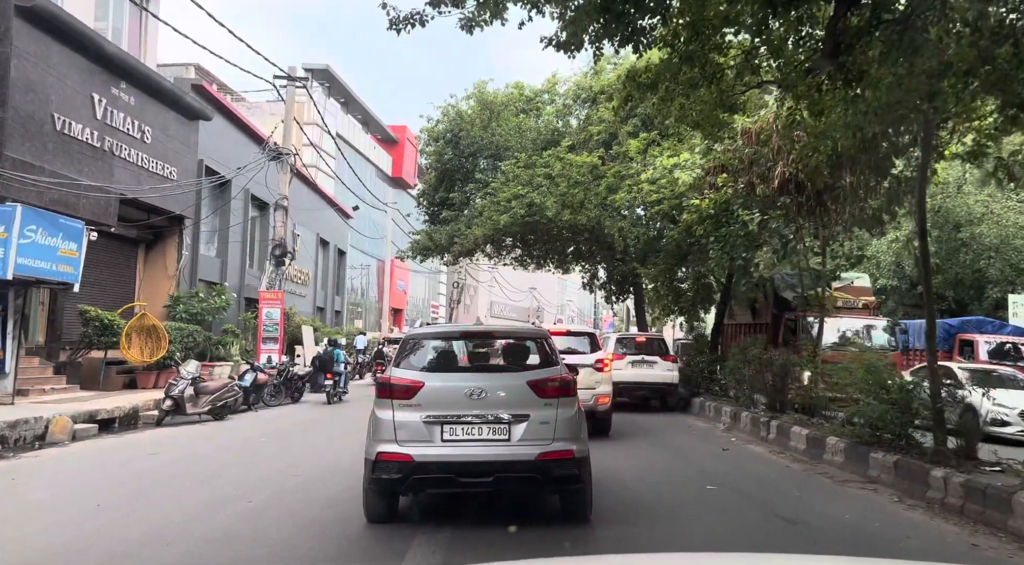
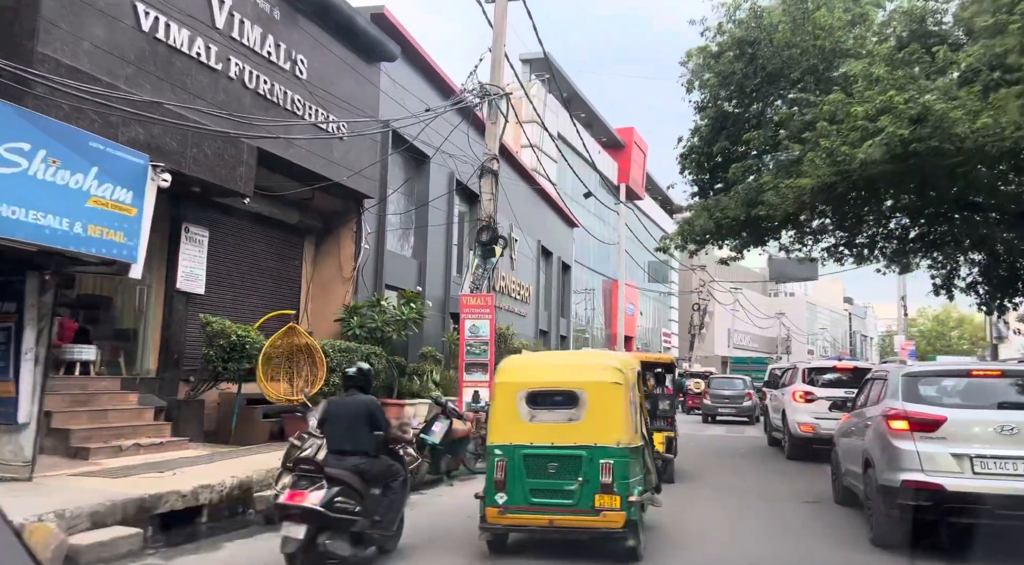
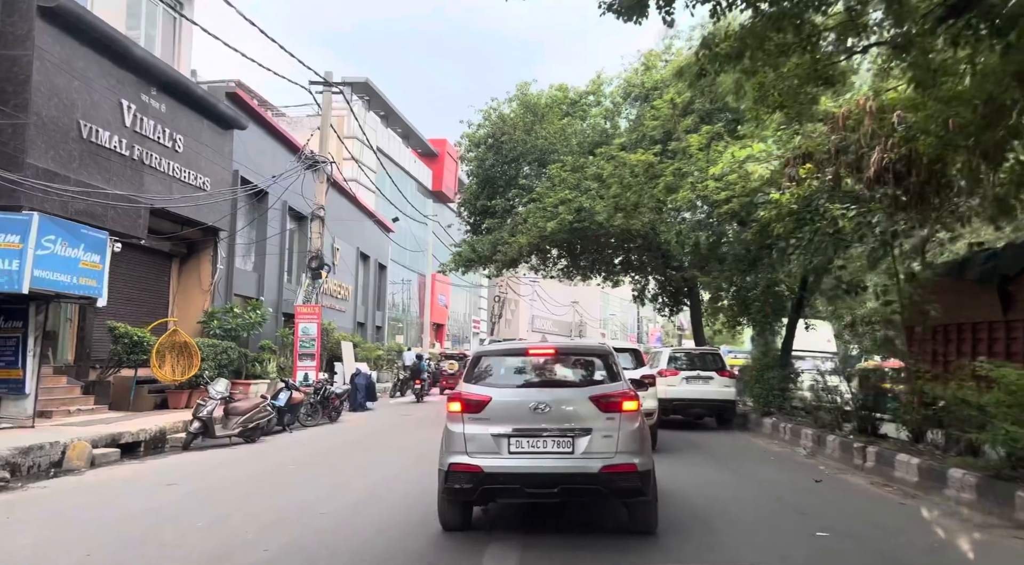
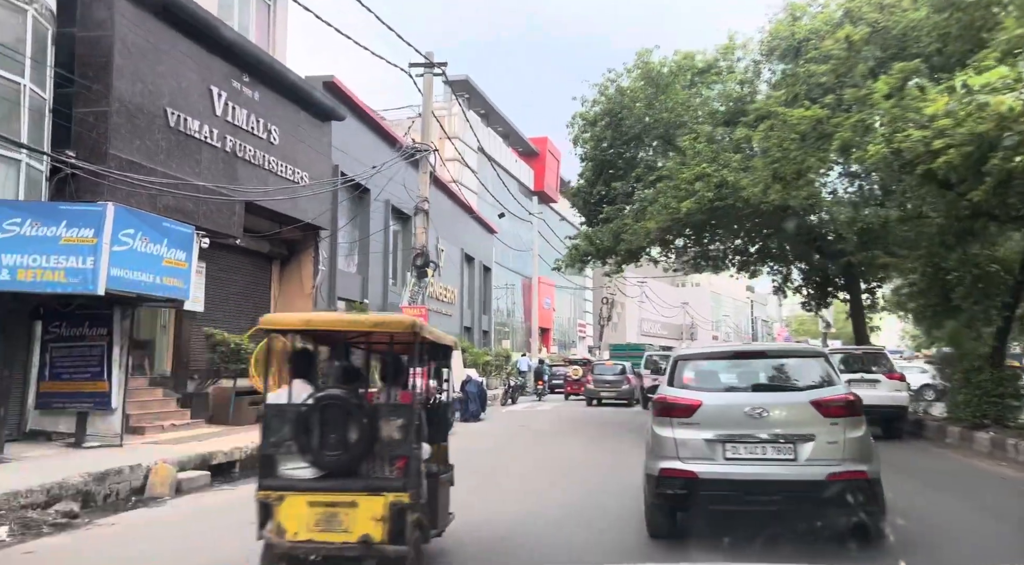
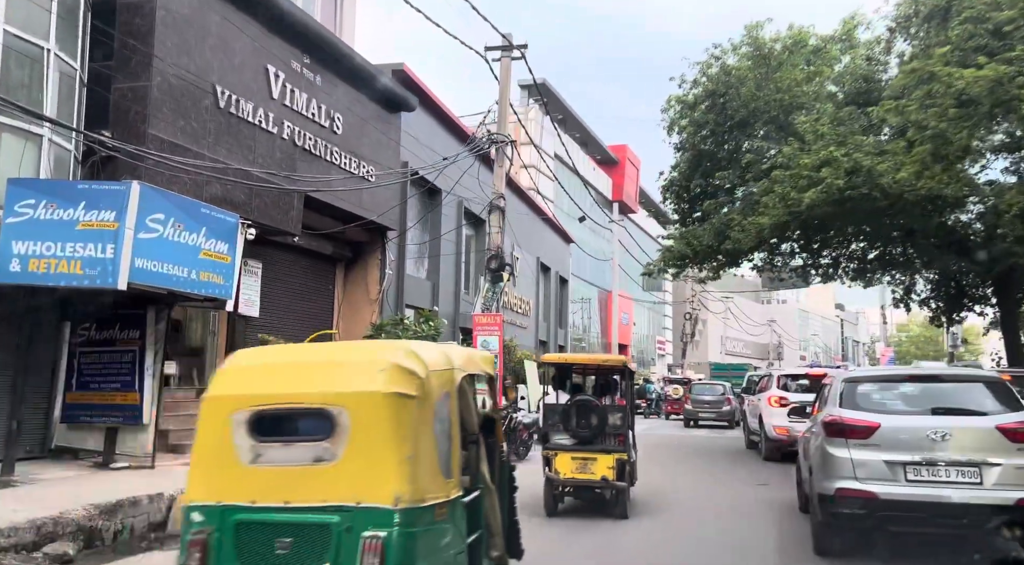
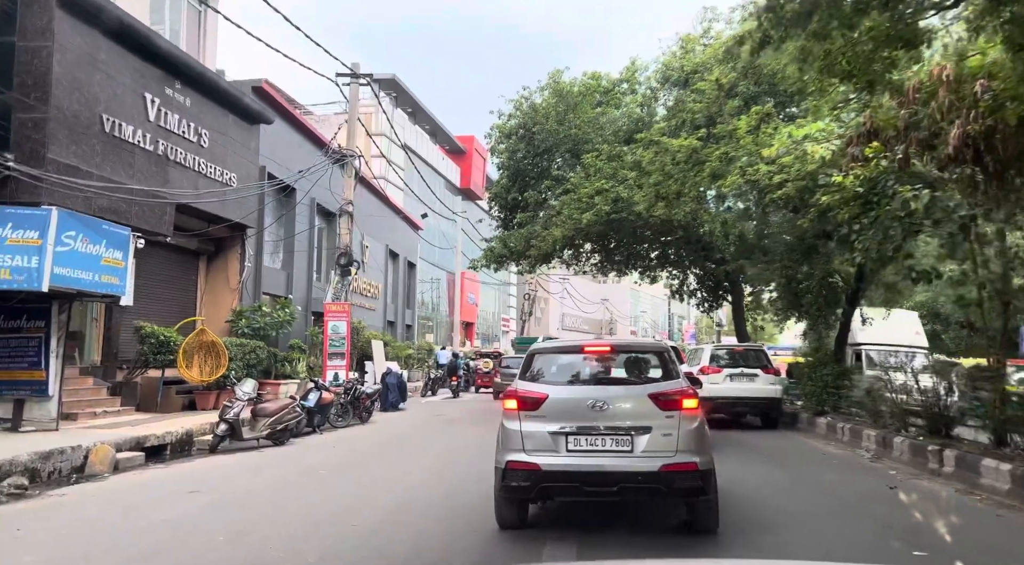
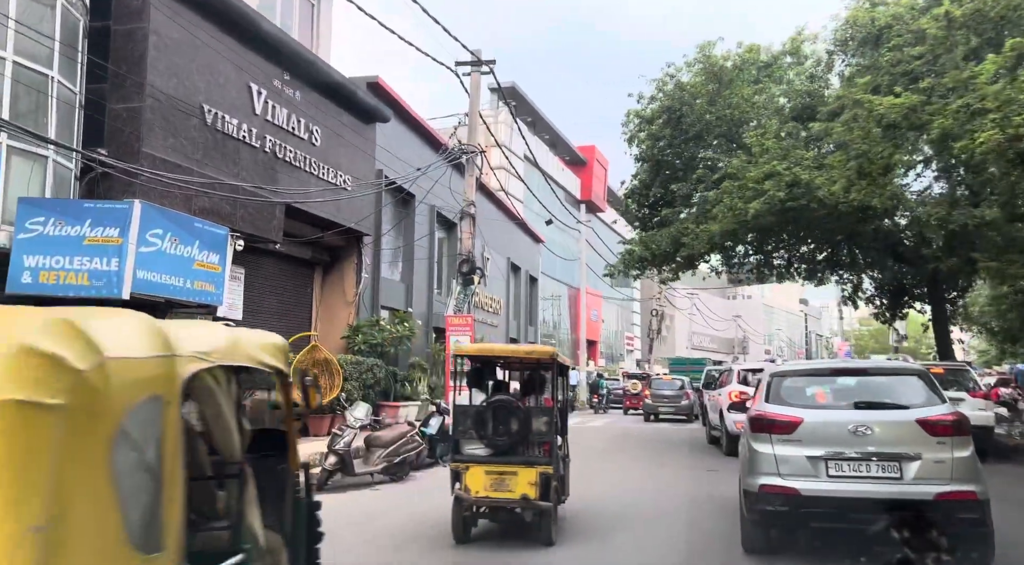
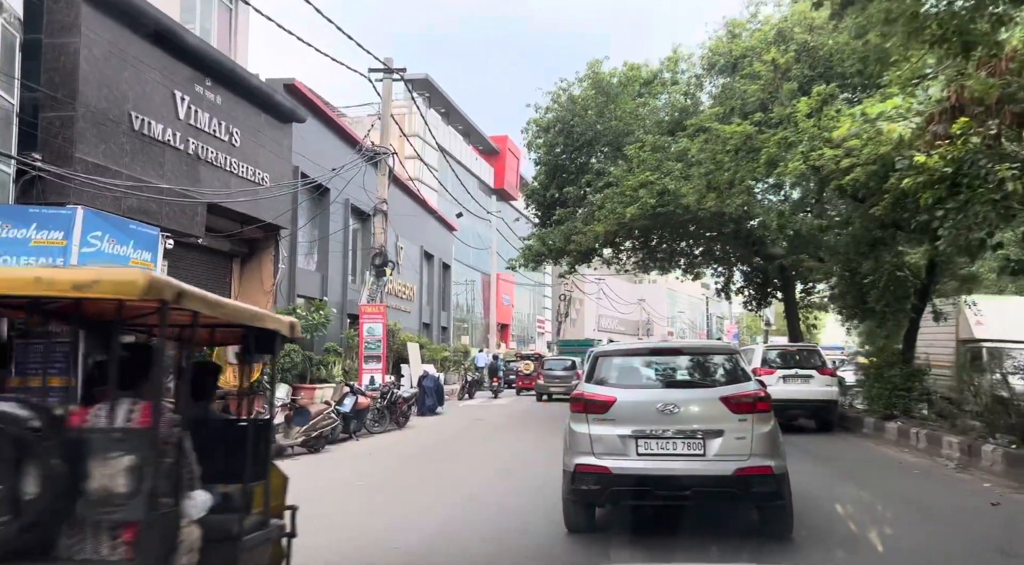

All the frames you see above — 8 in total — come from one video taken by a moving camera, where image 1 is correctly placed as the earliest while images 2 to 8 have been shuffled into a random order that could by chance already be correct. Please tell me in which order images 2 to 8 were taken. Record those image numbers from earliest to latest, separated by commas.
3, 6, 8, 4, 7, 5, 2
